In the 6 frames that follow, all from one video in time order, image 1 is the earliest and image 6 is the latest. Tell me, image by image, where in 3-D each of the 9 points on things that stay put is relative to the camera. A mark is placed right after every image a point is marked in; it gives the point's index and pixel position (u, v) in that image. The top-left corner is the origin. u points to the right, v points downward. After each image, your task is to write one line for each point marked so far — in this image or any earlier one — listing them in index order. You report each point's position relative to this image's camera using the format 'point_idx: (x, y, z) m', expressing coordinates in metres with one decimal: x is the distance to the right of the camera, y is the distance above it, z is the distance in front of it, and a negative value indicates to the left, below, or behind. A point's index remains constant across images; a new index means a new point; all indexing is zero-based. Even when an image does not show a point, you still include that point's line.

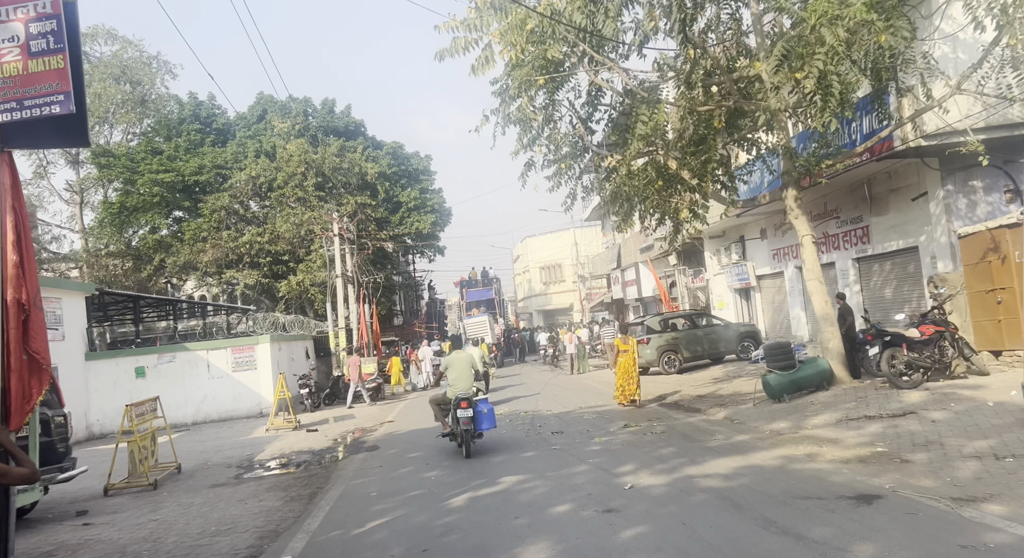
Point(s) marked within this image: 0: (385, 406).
0: (-3.6, -3.6, +19.6) m
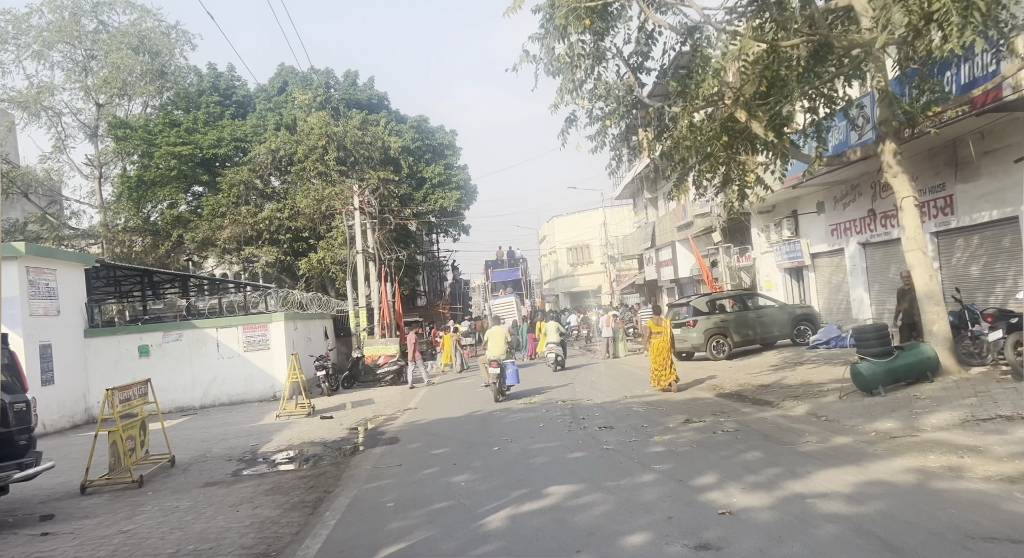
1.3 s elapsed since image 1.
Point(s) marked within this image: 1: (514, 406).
0: (-2.8, -3.0, +18.2) m
1: (0.0, -2.3, +12.6) m
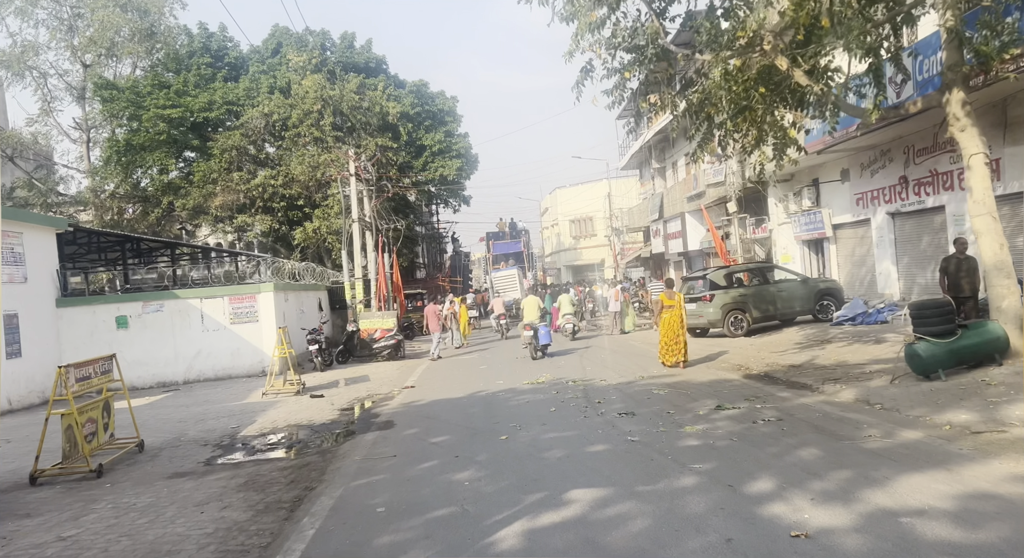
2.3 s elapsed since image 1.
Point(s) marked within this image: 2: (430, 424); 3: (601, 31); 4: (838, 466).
0: (-2.7, -2.2, +17.2) m
1: (+0.1, -1.8, +11.6) m
2: (-1.1, -1.9, +9.0) m
3: (+1.3, +3.6, +10.1) m
4: (+2.5, -1.5, +5.4) m
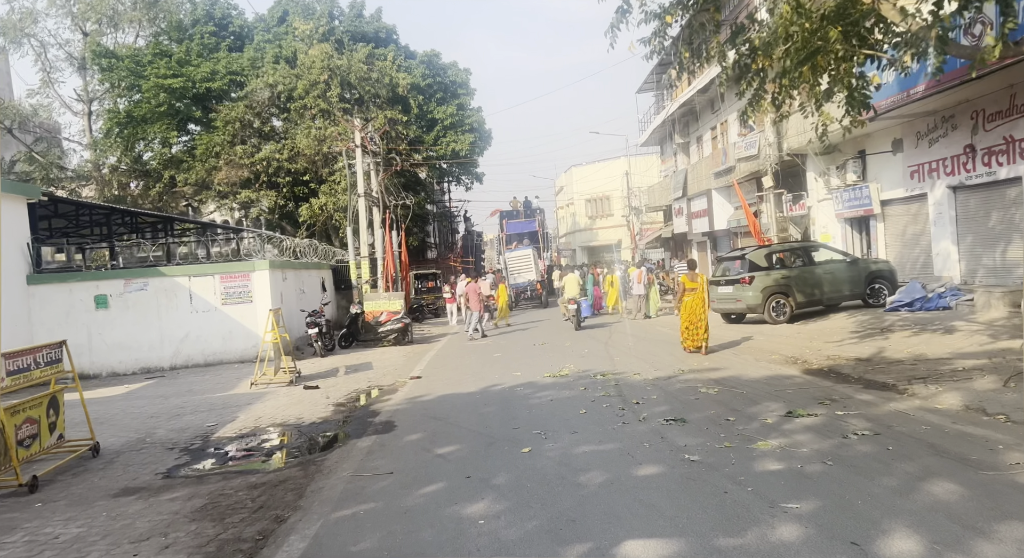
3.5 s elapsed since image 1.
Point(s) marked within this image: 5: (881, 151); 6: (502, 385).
0: (-2.3, -1.7, +15.8) m
1: (+0.4, -1.5, +10.1) m
2: (-0.8, -1.6, +7.6) m
3: (+1.6, +3.9, +8.5) m
4: (+2.7, -1.3, +3.9) m
5: (+9.3, +3.2, +17.5) m
6: (-0.1, -1.5, +10.0) m
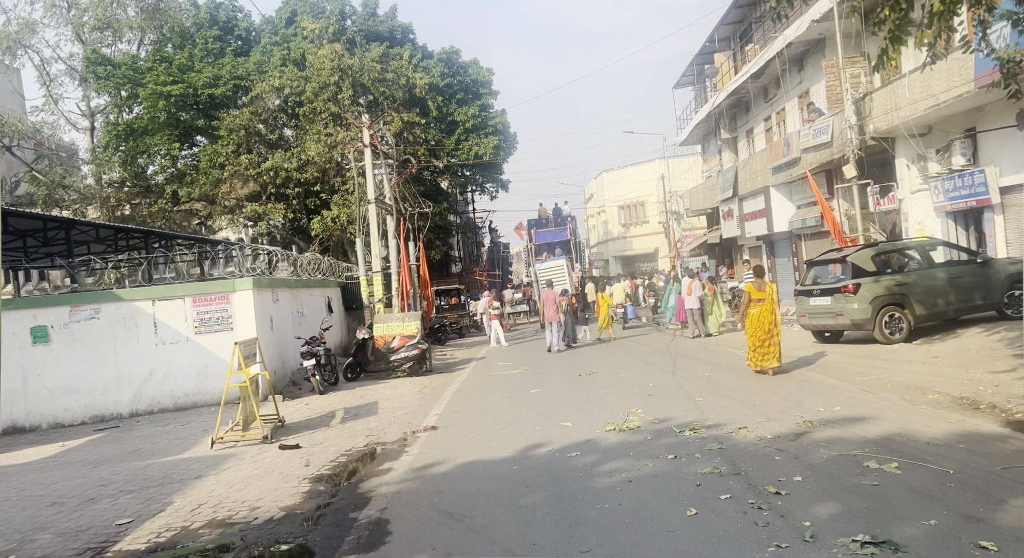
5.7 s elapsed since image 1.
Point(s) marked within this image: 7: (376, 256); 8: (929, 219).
0: (-1.5, -2.0, +12.9) m
1: (+1.0, -1.6, +7.1) m
2: (-0.4, -1.8, +4.6) m
3: (+1.9, +3.8, +5.6) m
4: (+3.0, -1.3, +0.8) m
5: (+10.0, +3.1, +14.2) m
6: (+0.4, -1.7, +7.0) m
7: (-3.9, +0.6, +20.0) m
8: (+10.1, +1.4, +16.8) m
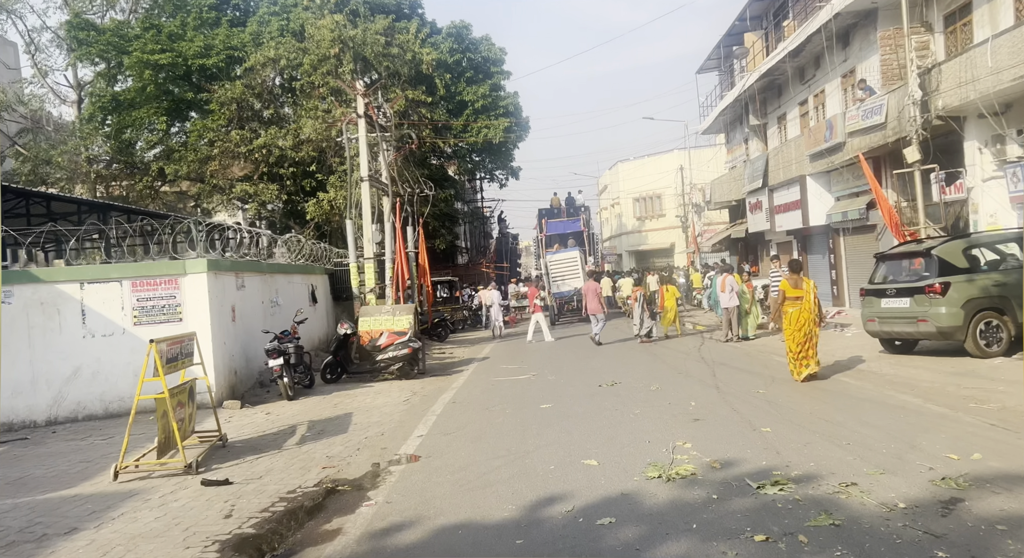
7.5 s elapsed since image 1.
0: (-1.5, -1.8, +10.7) m
1: (+1.0, -1.5, +4.9) m
2: (-0.4, -1.6, +2.5) m
3: (+2.1, +3.9, +3.3) m
4: (+2.9, -1.3, -1.4) m
5: (+10.2, +3.1, +11.9) m
6: (+0.4, -1.6, +4.8) m
7: (-3.7, +1.0, +17.8) m
8: (+10.3, +1.4, +14.5) m
